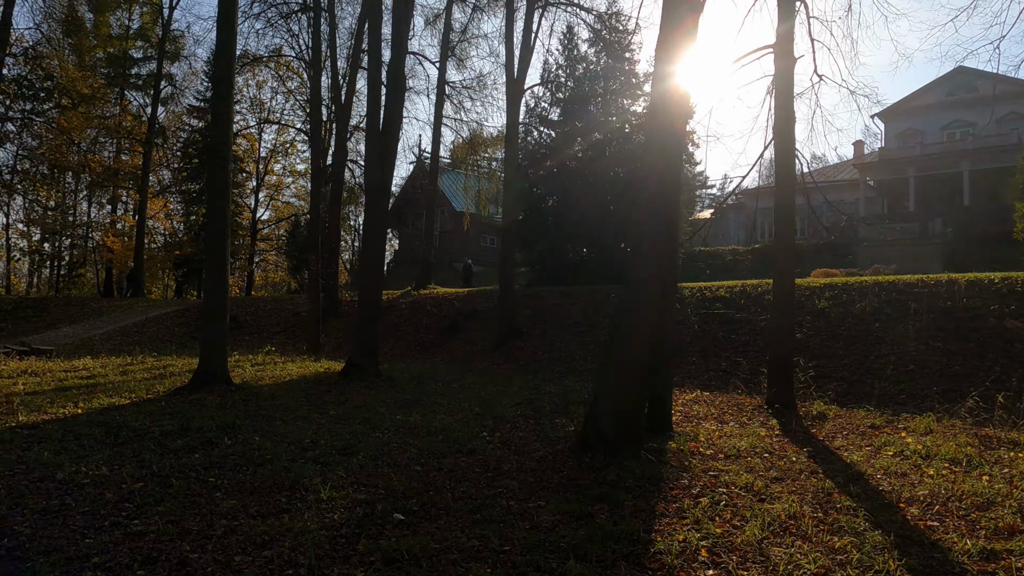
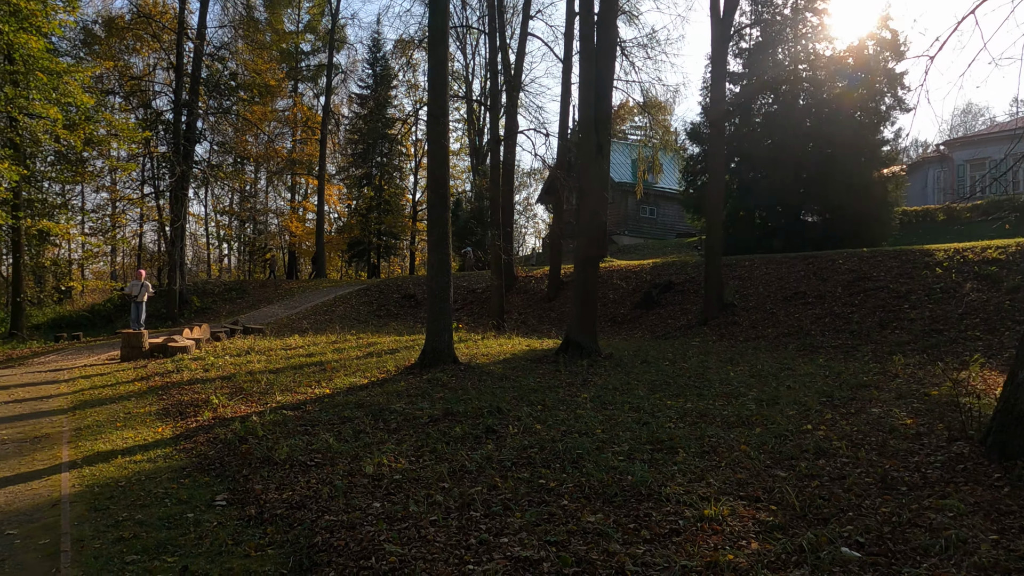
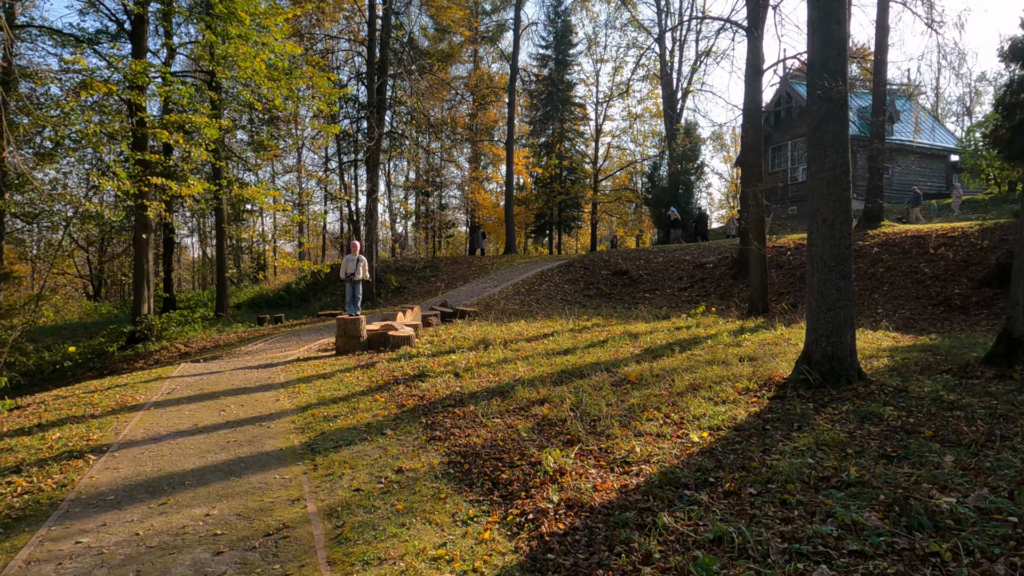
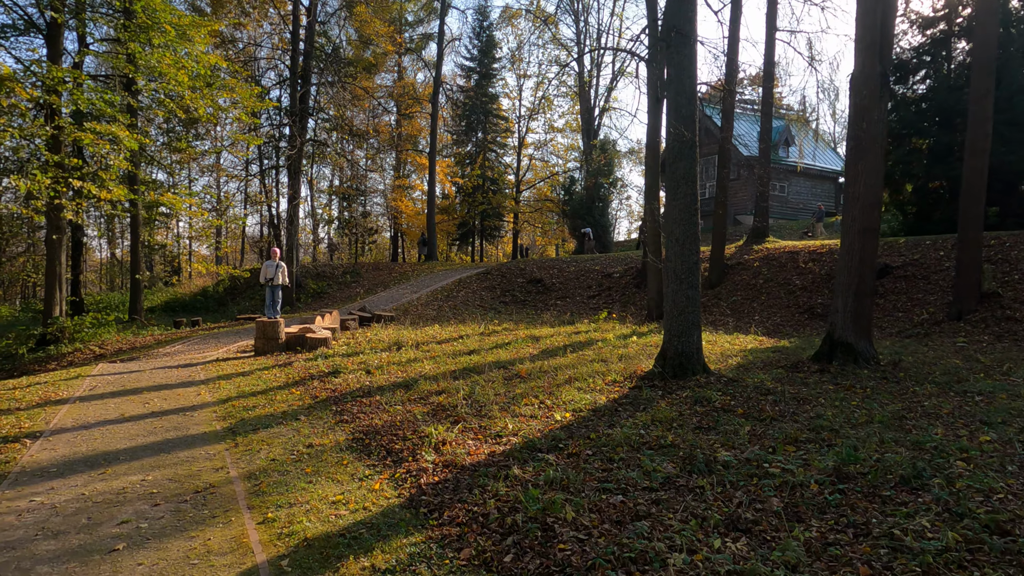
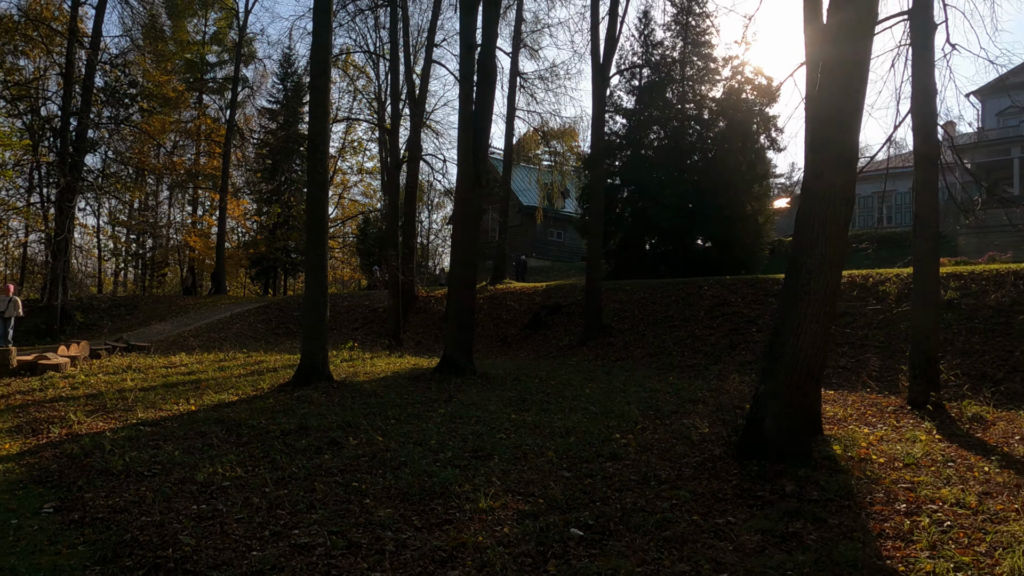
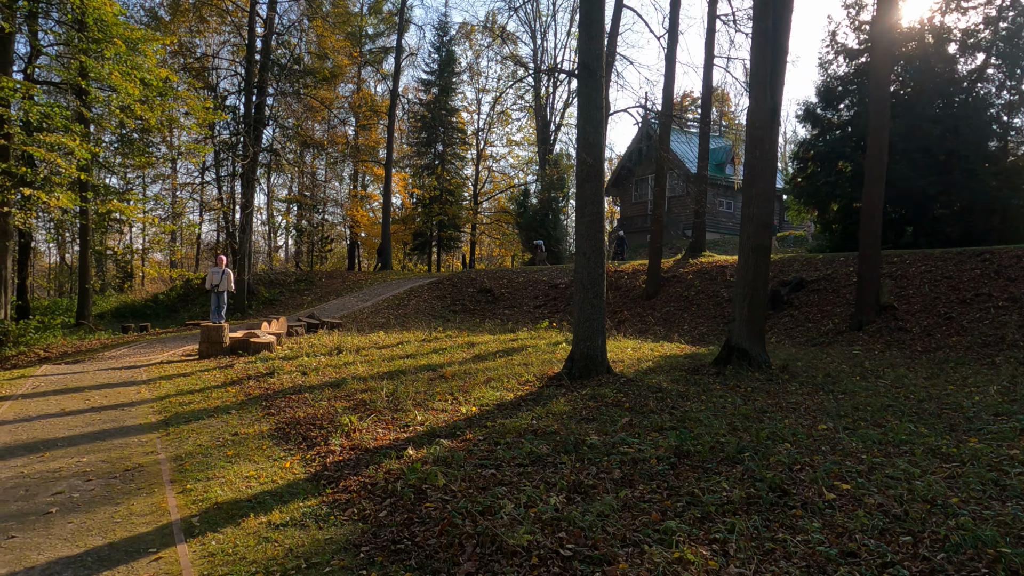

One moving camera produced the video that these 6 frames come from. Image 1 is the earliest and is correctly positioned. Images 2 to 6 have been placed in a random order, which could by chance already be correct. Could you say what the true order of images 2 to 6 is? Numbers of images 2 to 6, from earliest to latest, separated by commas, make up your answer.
5, 2, 6, 4, 3
